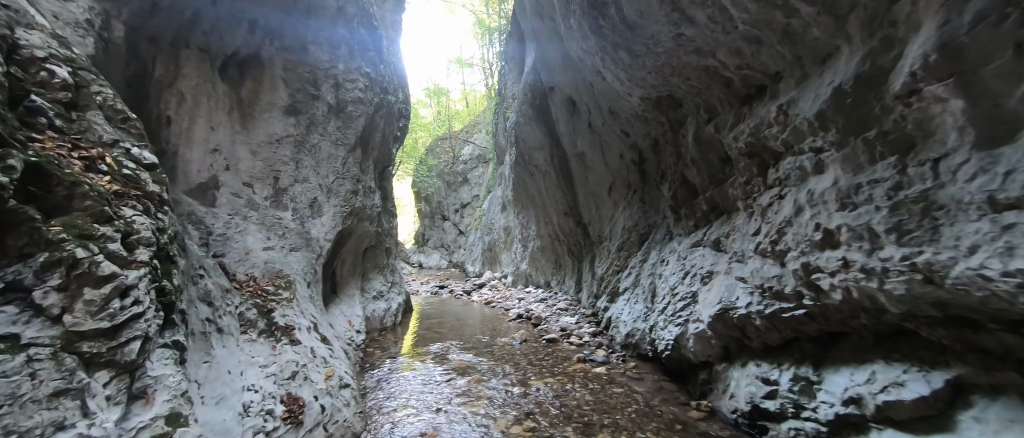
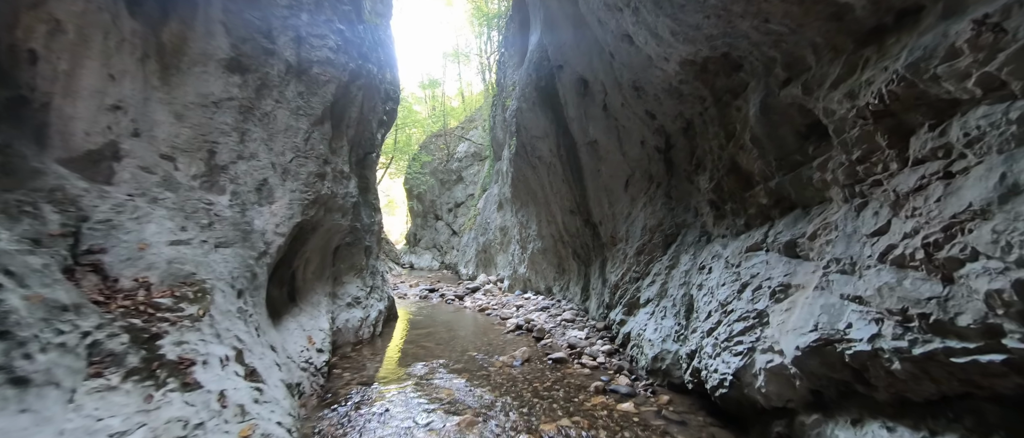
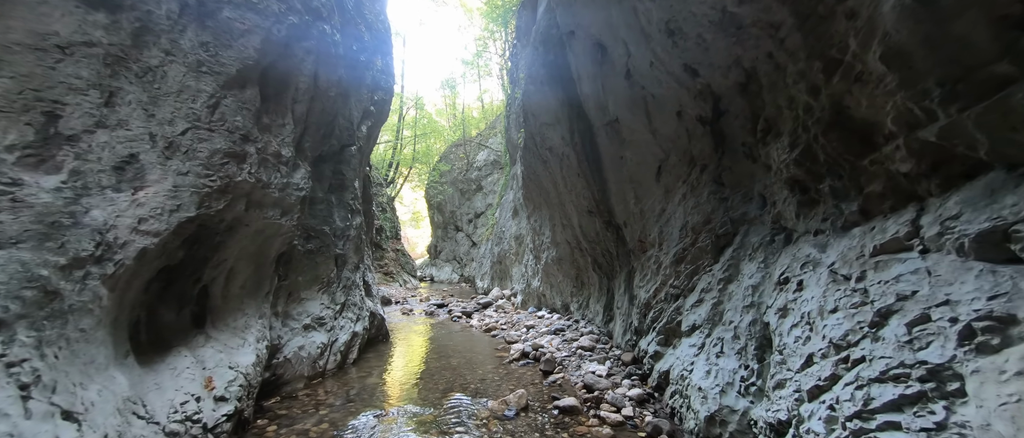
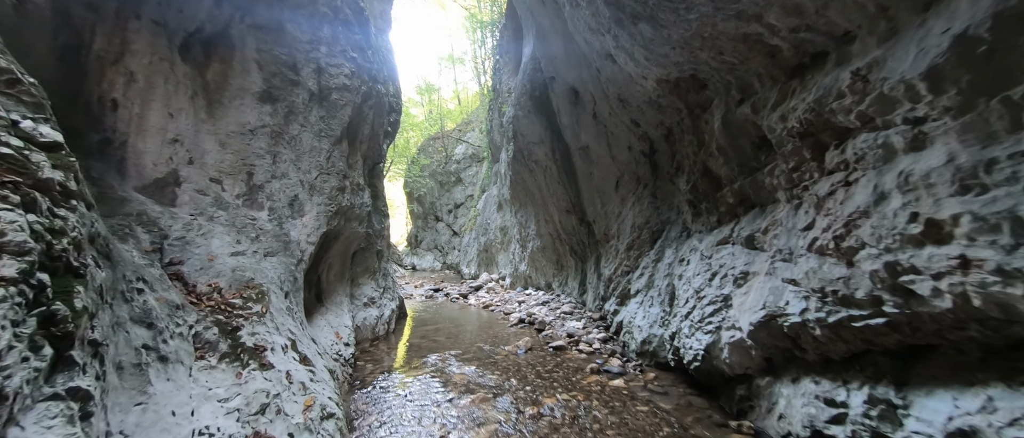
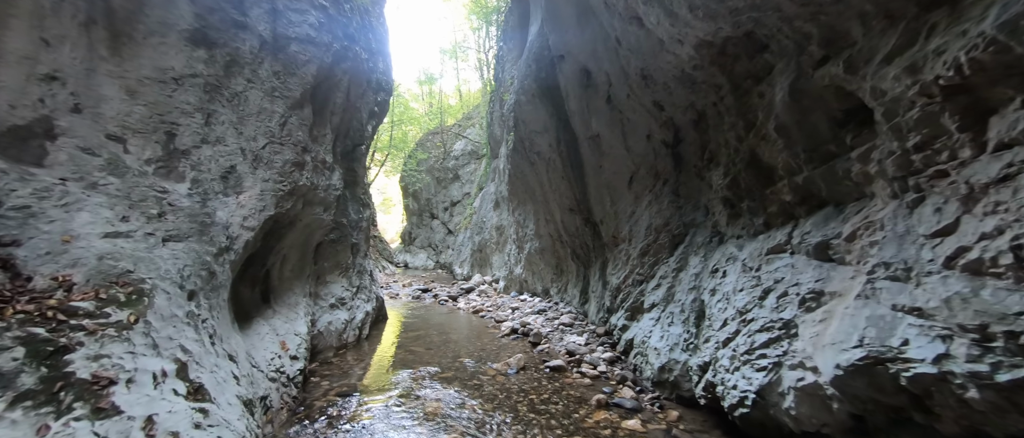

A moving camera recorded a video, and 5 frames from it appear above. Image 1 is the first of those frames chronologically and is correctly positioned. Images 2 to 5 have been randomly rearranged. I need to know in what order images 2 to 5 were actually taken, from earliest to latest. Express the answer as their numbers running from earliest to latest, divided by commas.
4, 2, 5, 3
